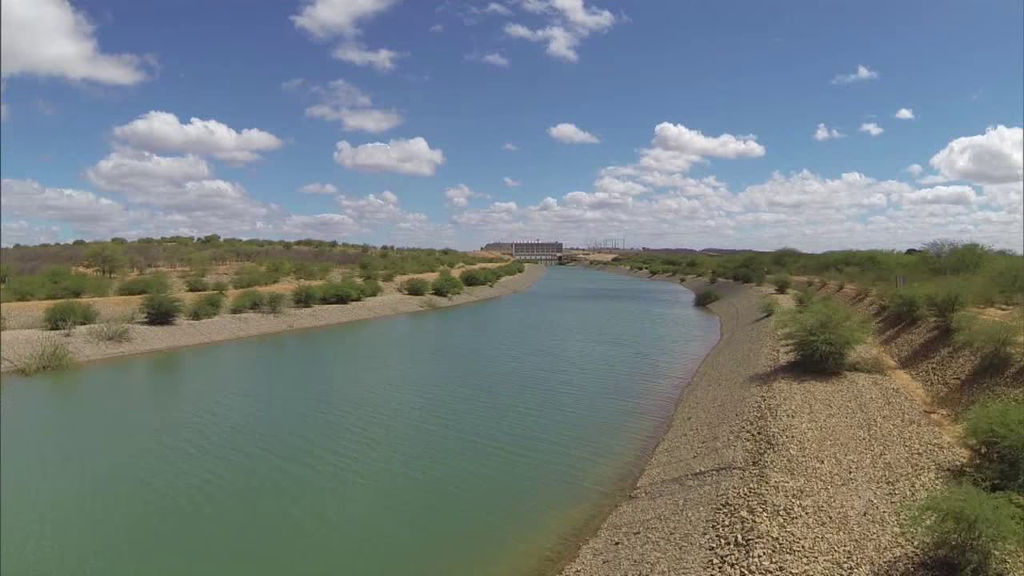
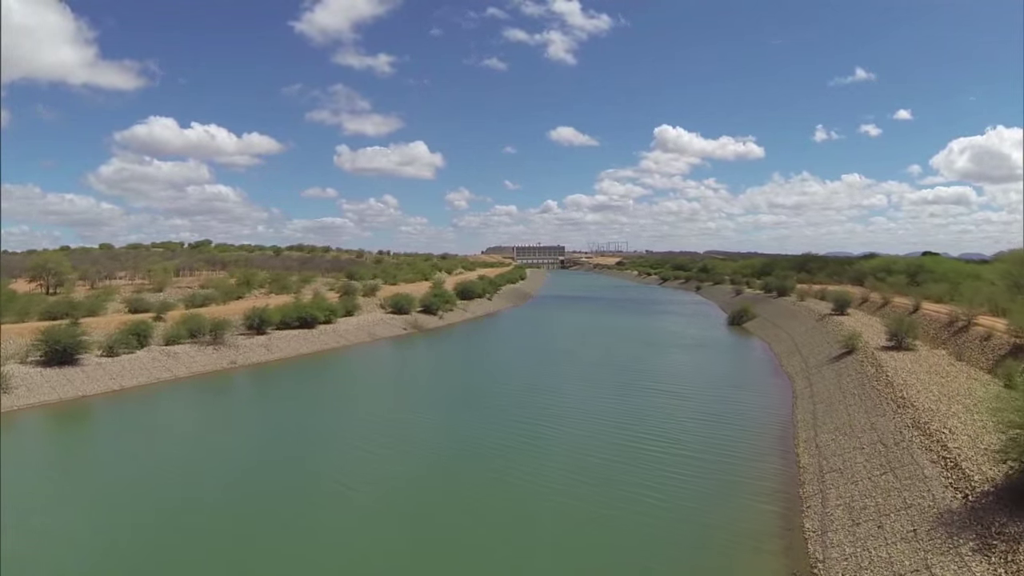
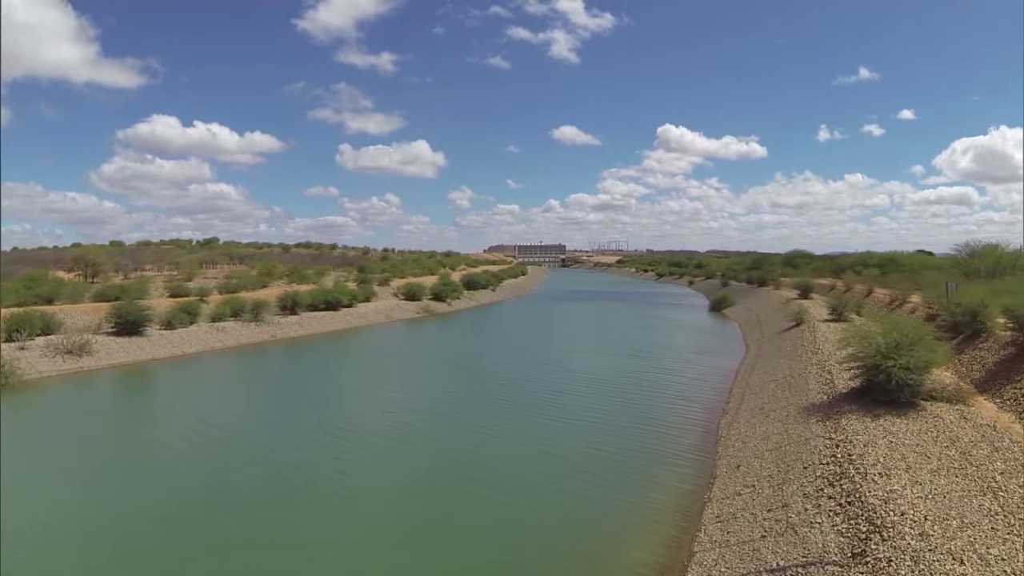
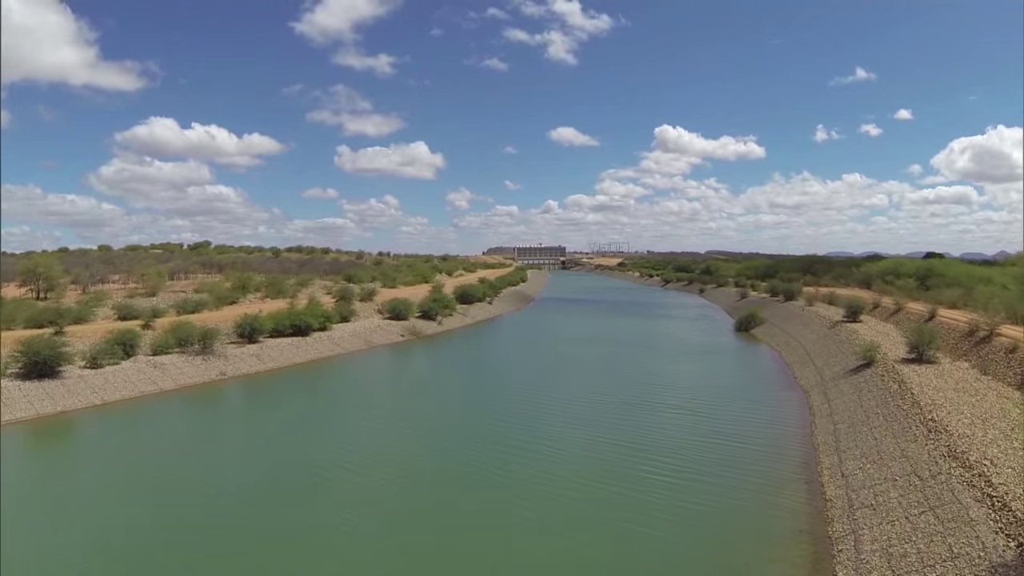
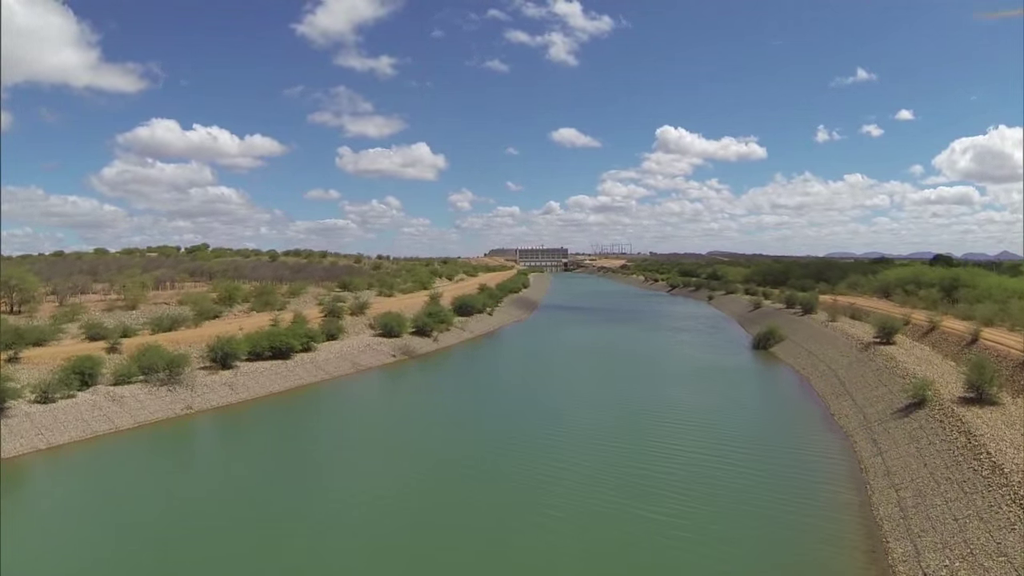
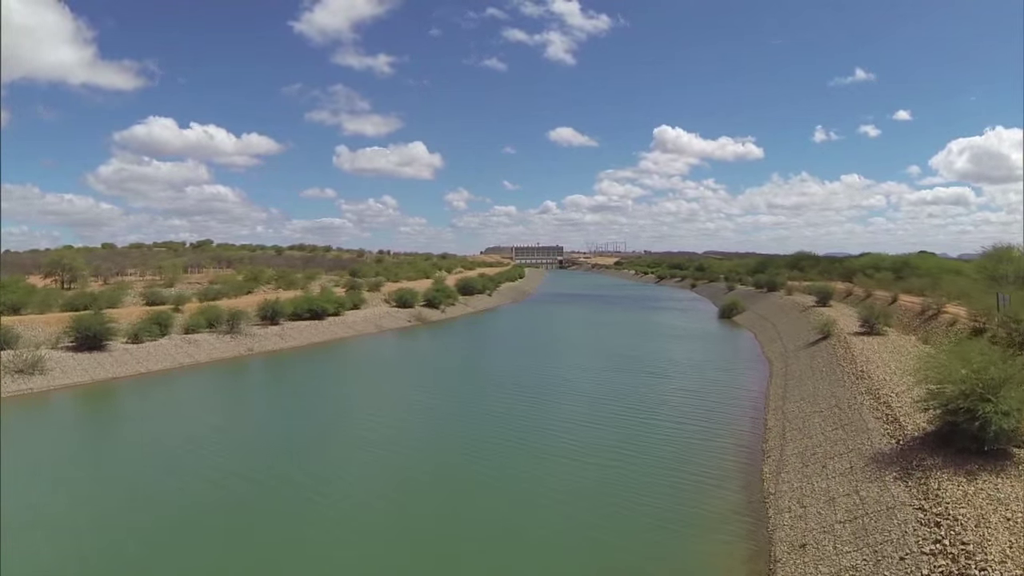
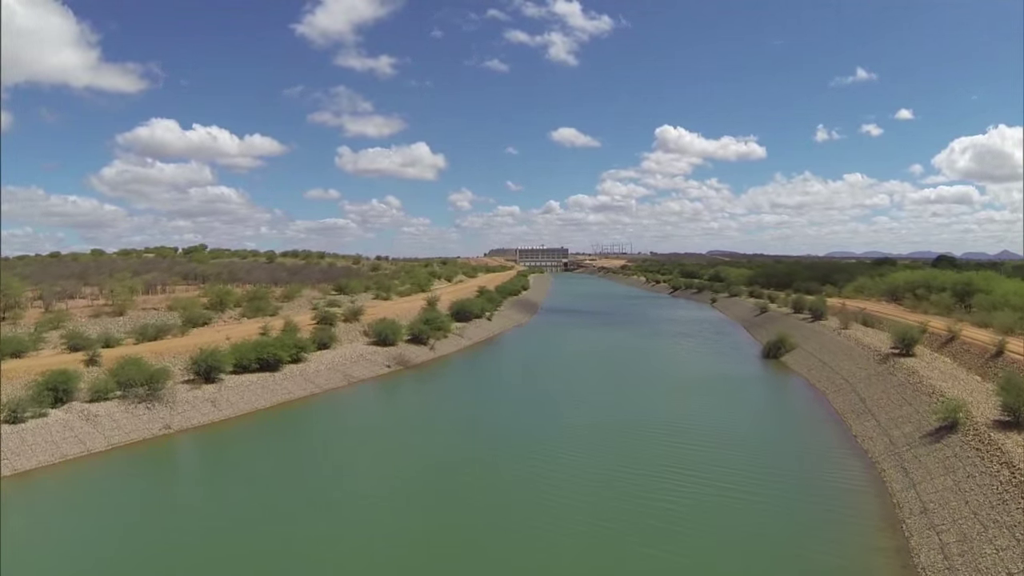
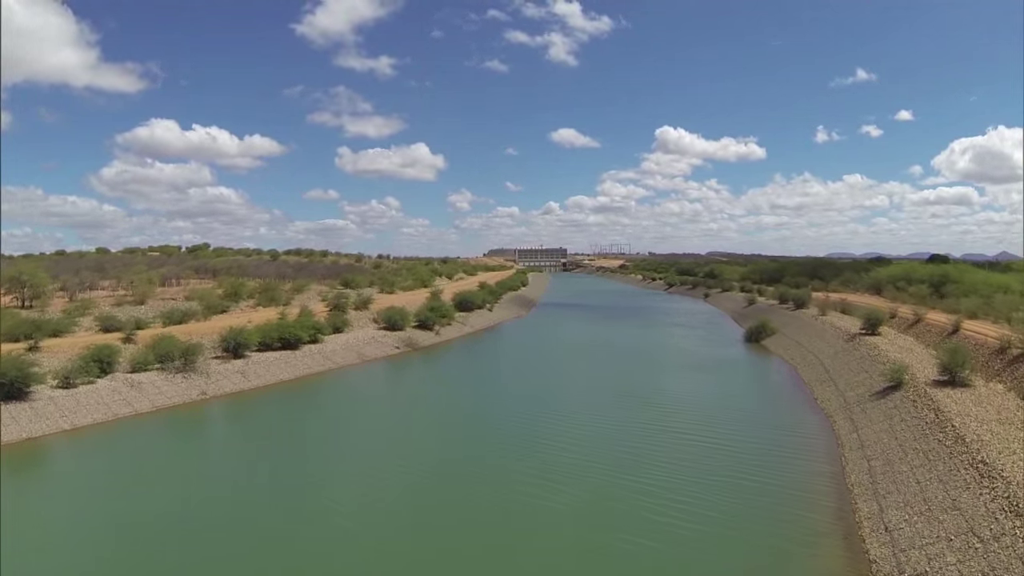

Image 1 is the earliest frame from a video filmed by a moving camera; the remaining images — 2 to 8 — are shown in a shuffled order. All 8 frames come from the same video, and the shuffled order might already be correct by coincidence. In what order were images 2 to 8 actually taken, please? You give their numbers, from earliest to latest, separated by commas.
3, 6, 2, 4, 8, 5, 7
